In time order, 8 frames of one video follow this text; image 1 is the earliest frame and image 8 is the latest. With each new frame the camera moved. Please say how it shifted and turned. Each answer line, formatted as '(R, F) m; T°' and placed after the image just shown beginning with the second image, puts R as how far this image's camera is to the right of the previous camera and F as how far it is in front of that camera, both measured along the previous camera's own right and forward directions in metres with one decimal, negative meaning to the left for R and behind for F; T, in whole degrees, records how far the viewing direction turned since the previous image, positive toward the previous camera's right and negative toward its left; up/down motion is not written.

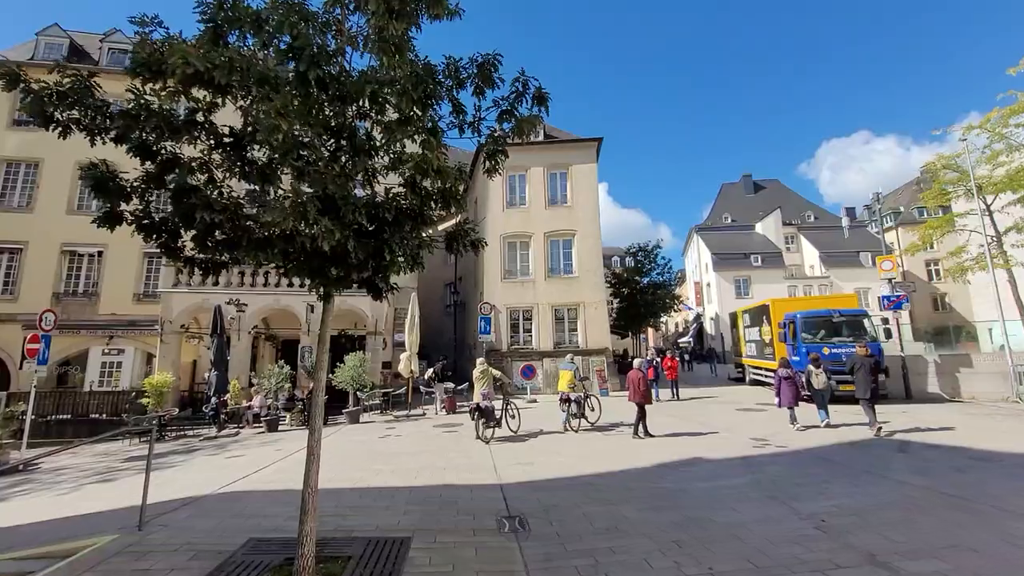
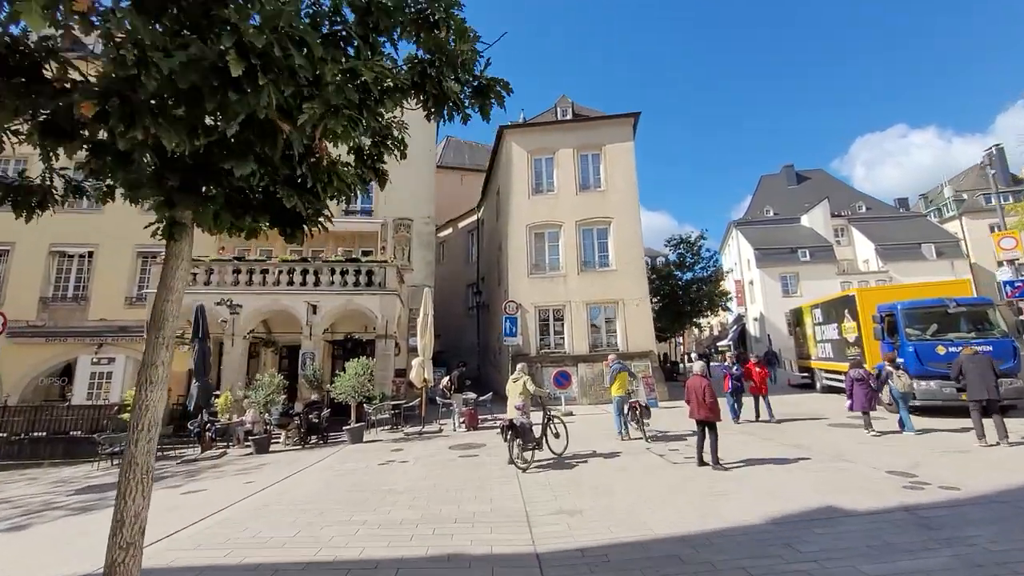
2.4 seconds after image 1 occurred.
(-0.1, +2.5) m; -3°
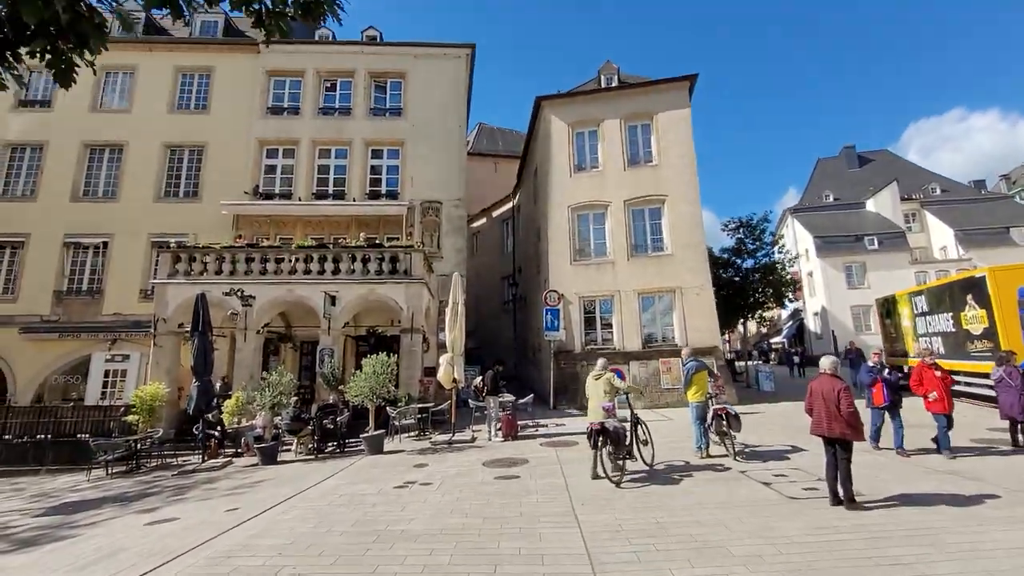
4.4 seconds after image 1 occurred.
(-0.2, +2.0) m; -4°
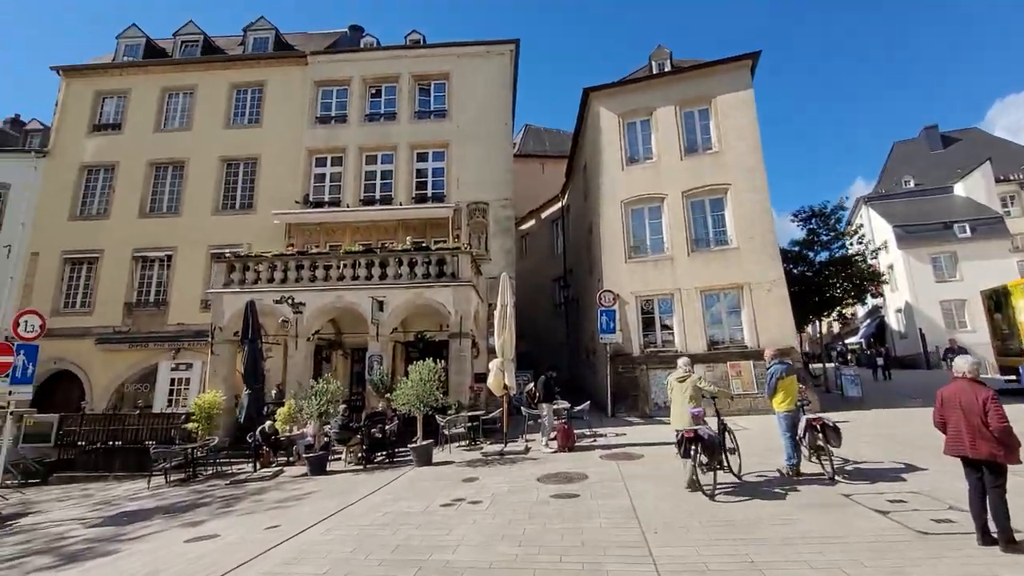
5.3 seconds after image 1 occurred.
(0.0, +0.7) m; -6°
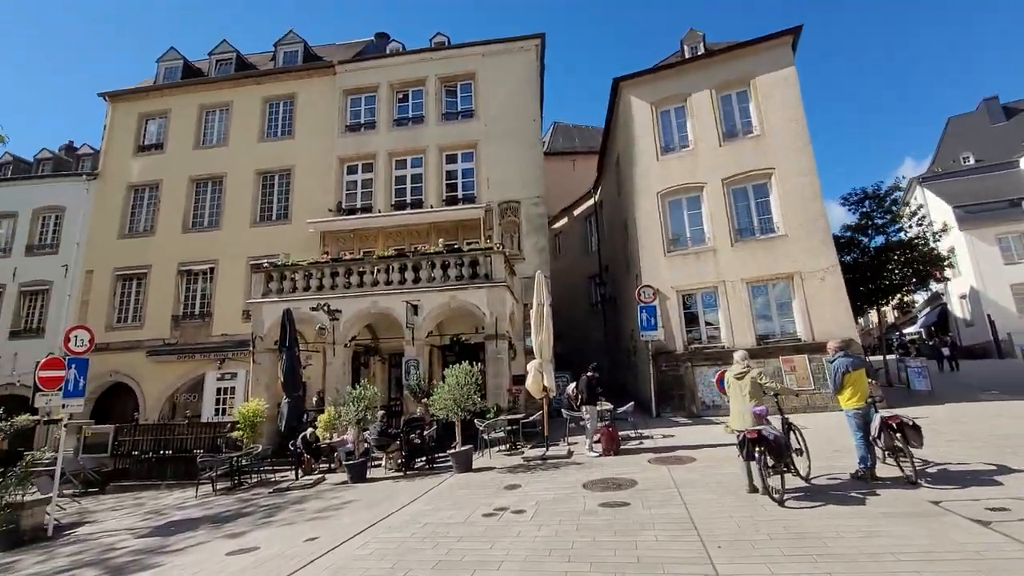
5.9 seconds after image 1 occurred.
(0.0, +0.4) m; -4°
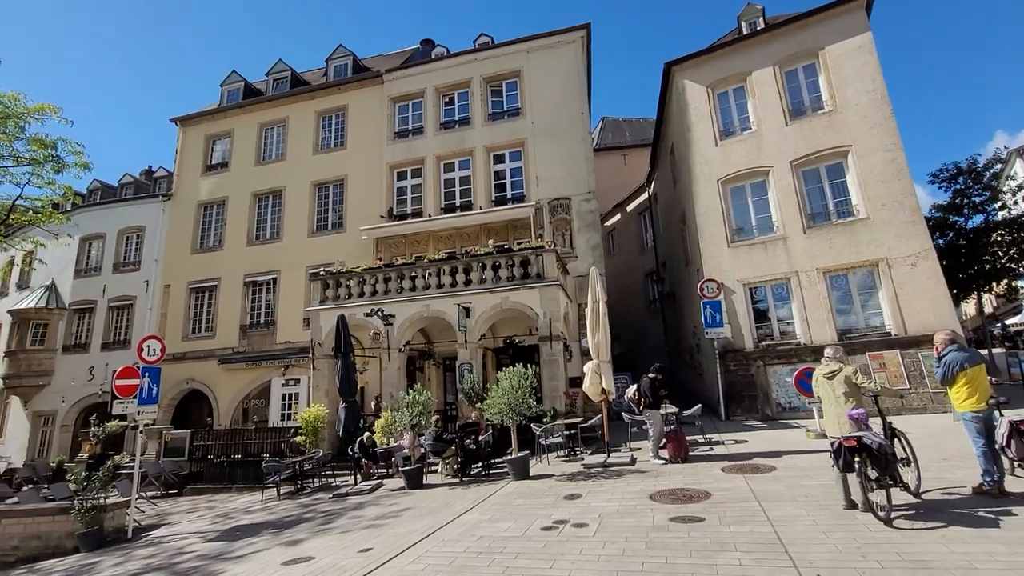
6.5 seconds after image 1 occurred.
(0.0, +0.4) m; -6°
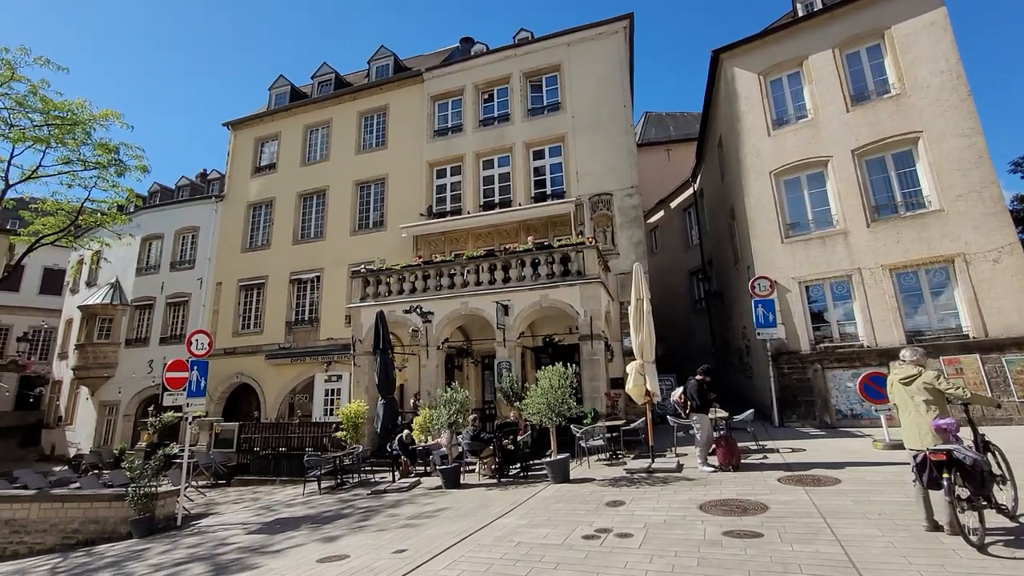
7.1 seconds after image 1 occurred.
(0.0, +0.3) m; -5°
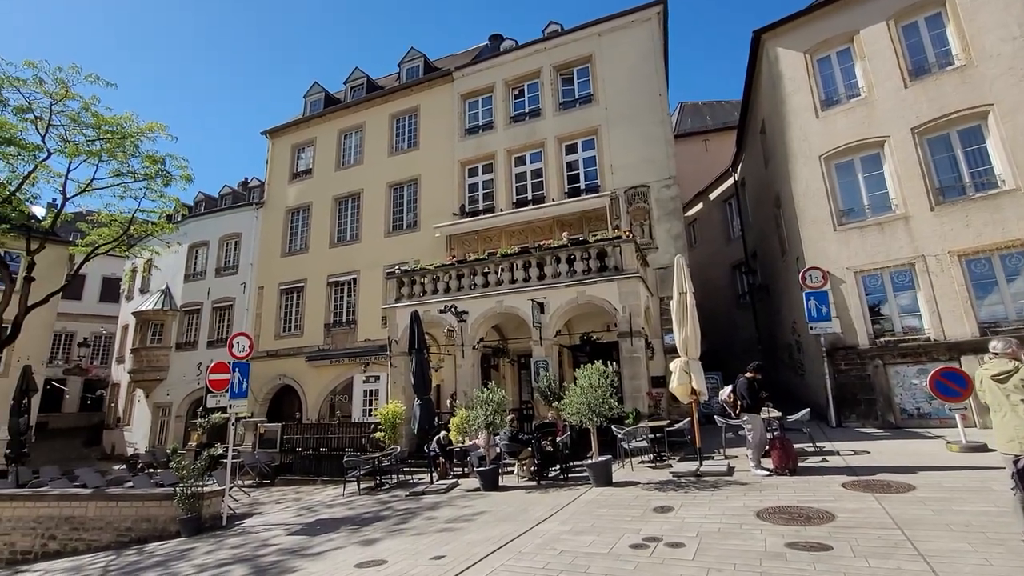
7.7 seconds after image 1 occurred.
(0.0, +0.3) m; -4°
